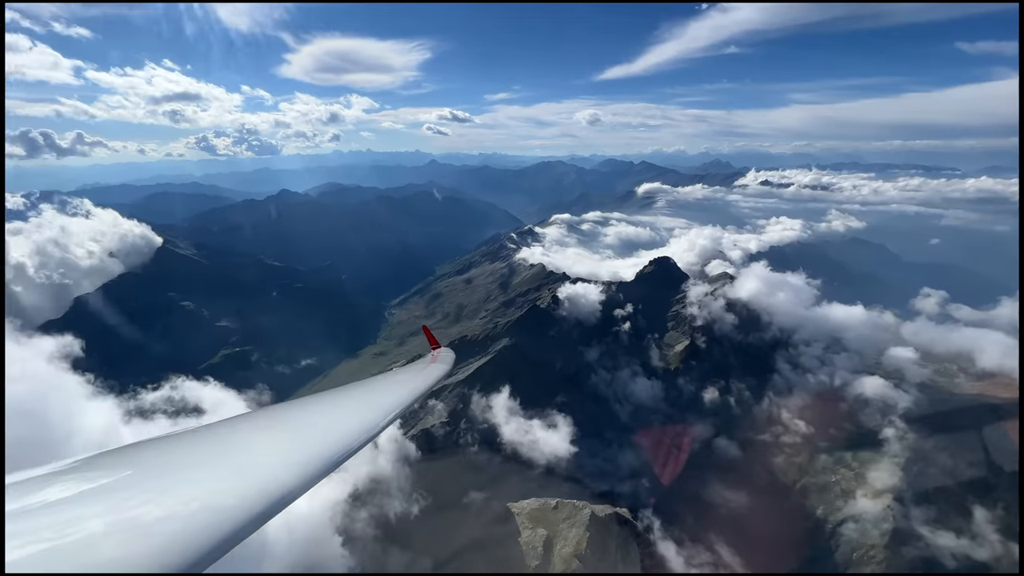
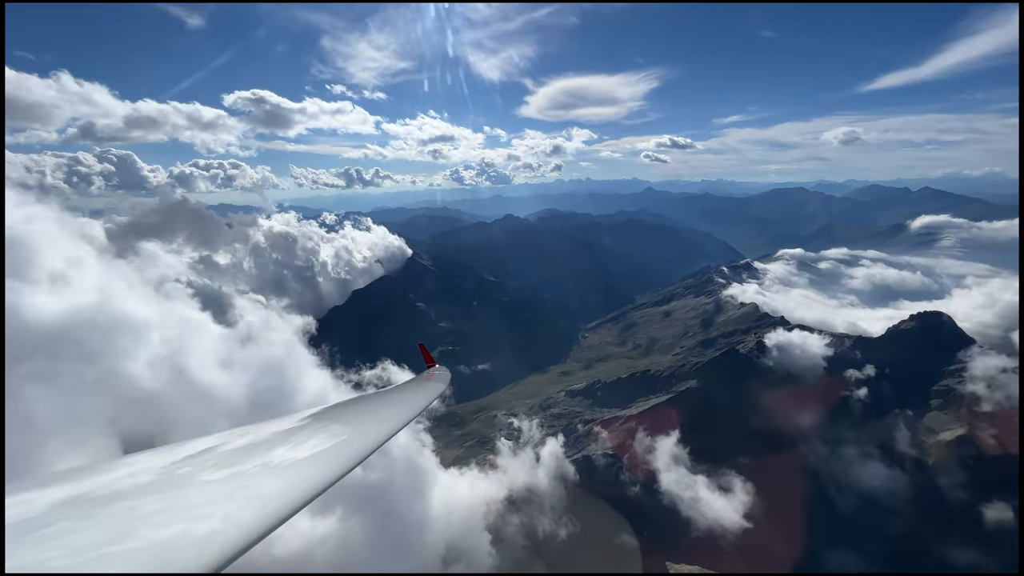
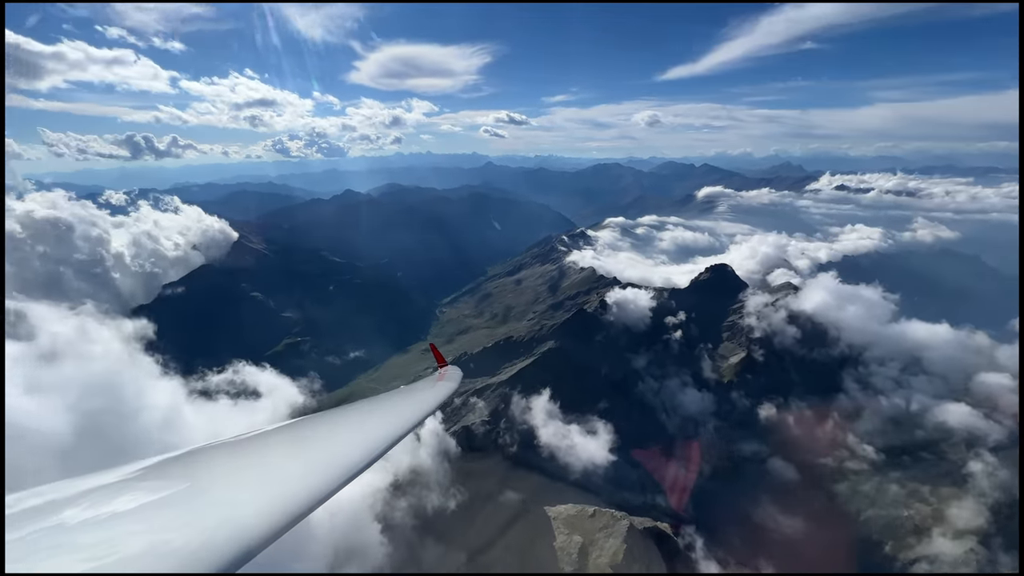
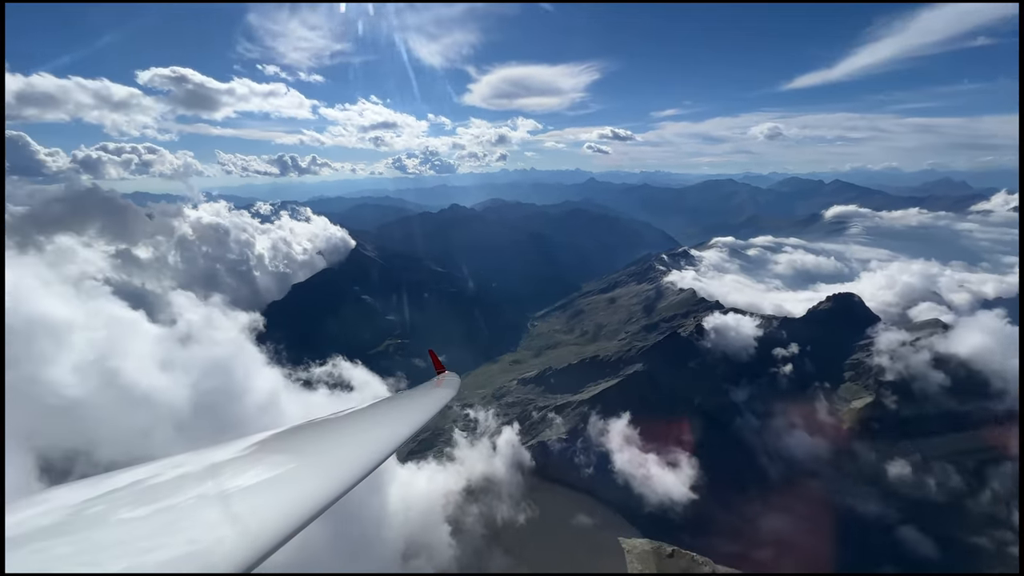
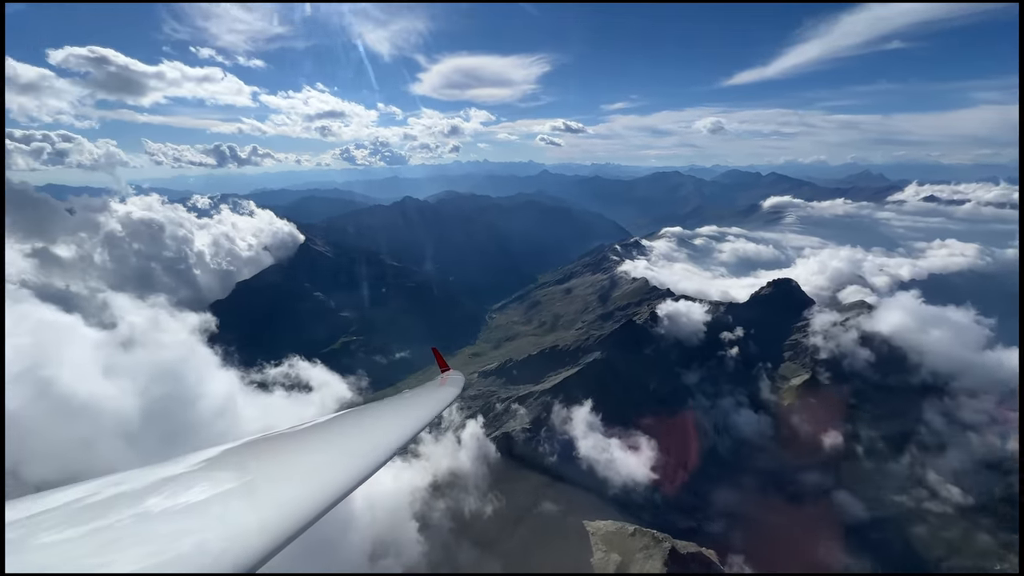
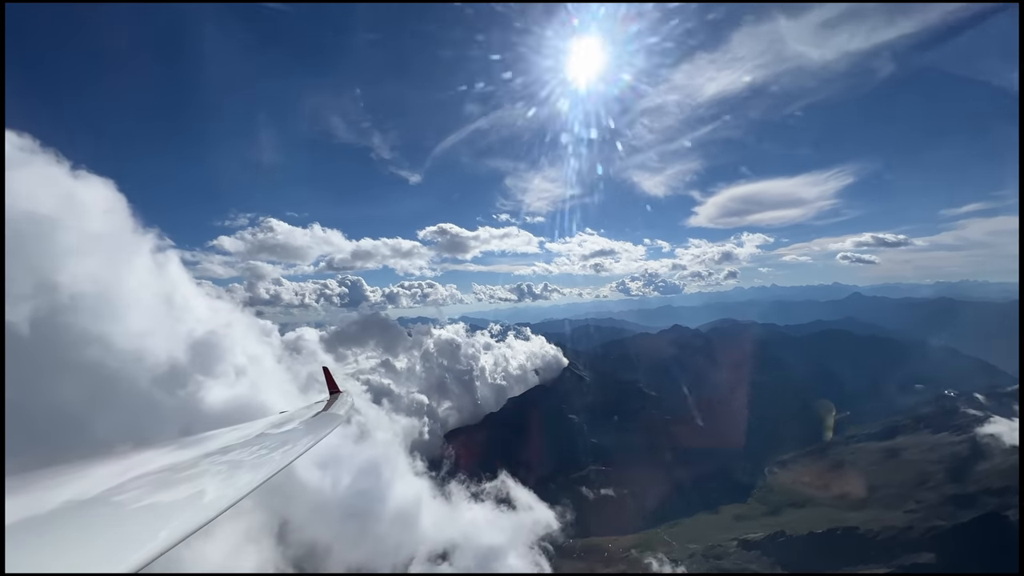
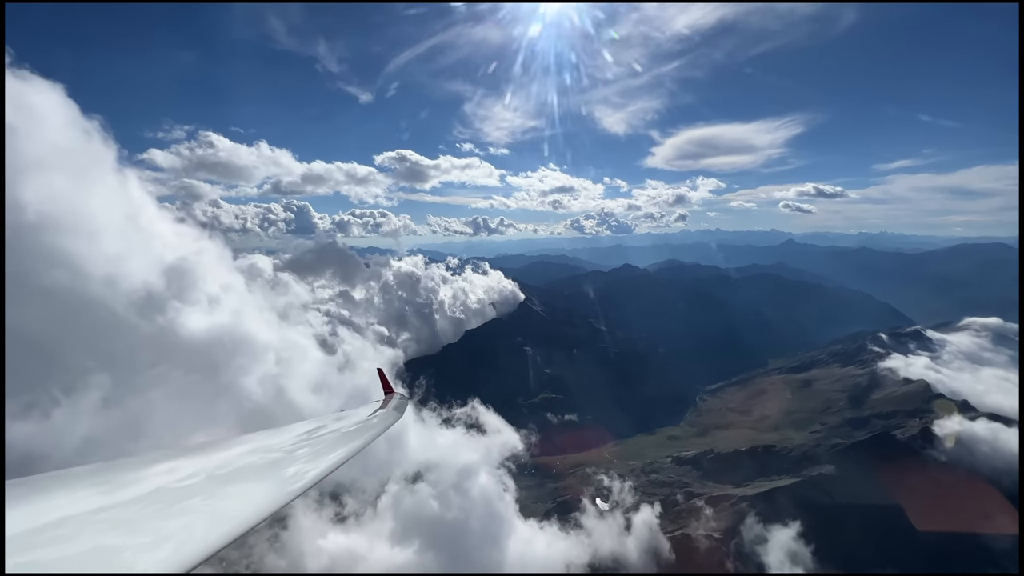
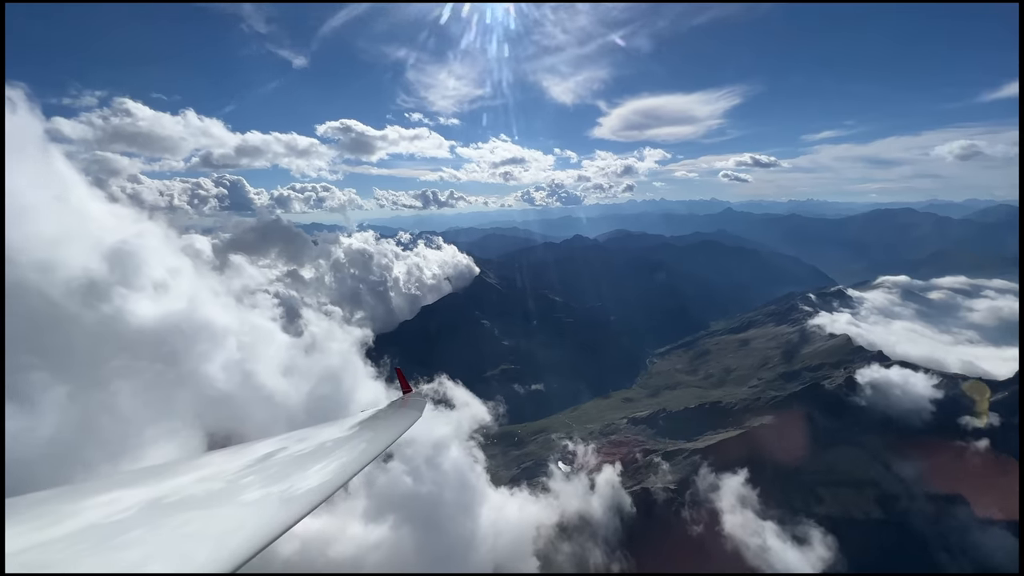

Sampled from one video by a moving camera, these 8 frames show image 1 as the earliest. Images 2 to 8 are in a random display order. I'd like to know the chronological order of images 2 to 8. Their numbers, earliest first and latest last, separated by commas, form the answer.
3, 5, 4, 2, 8, 7, 6
